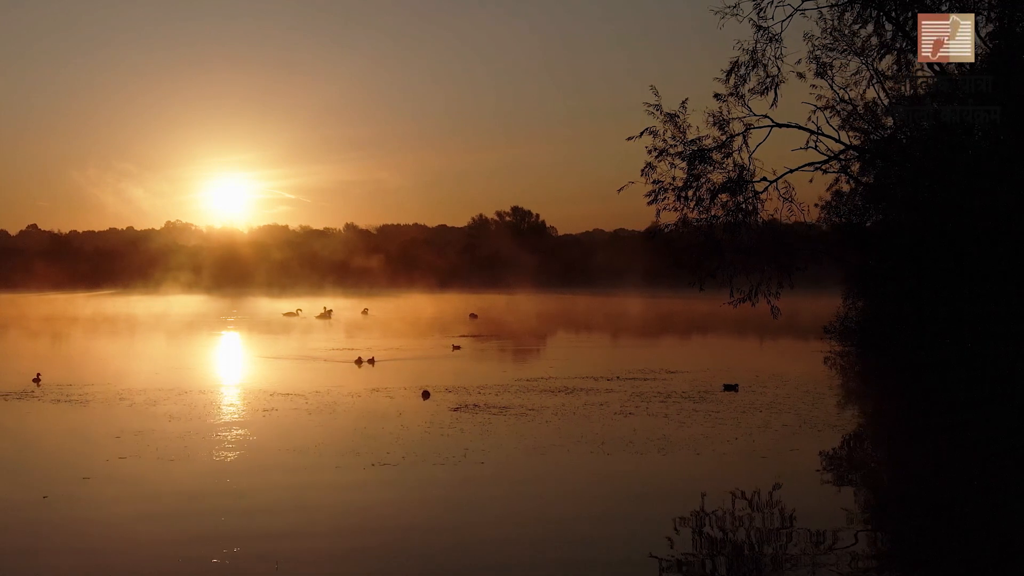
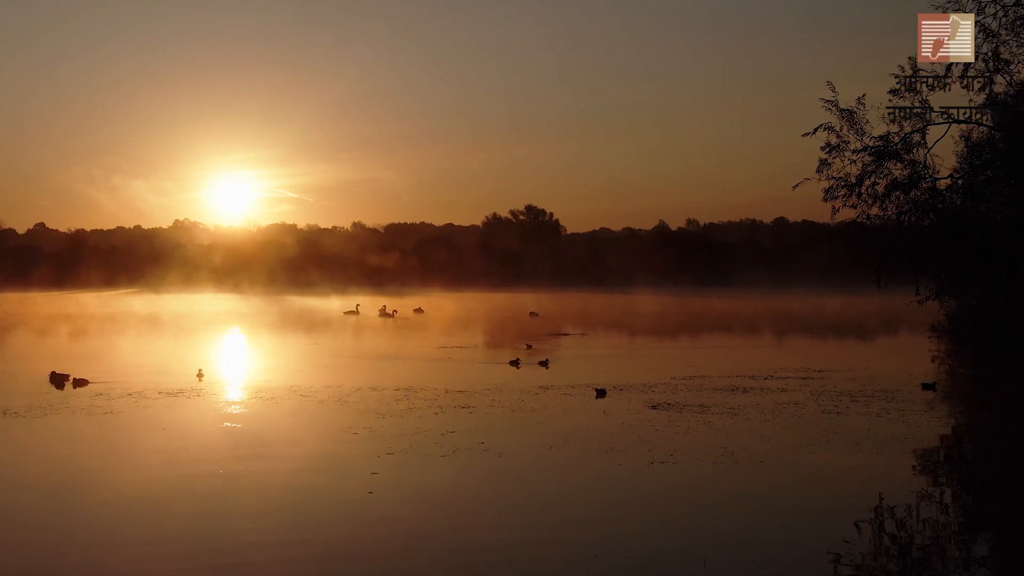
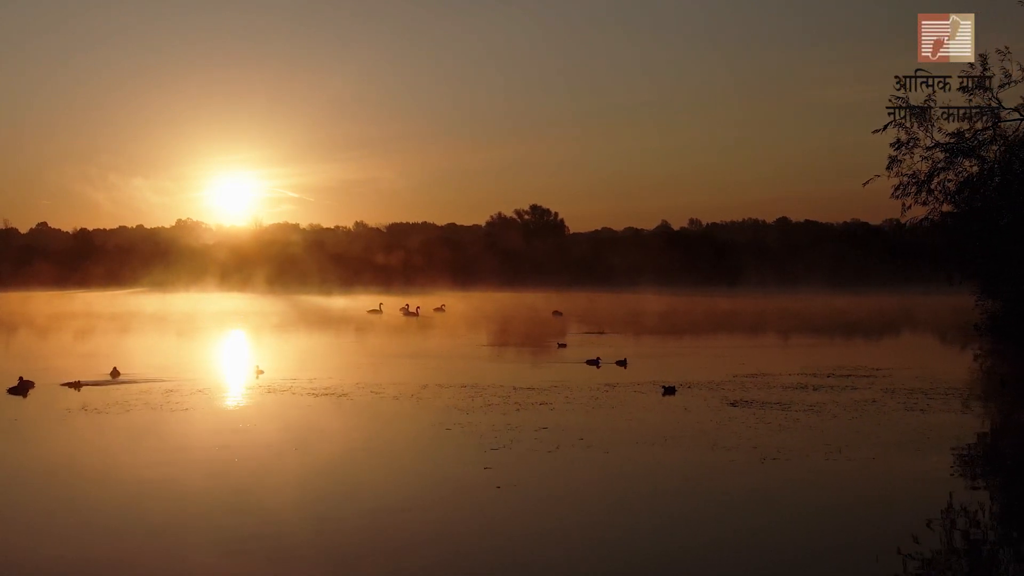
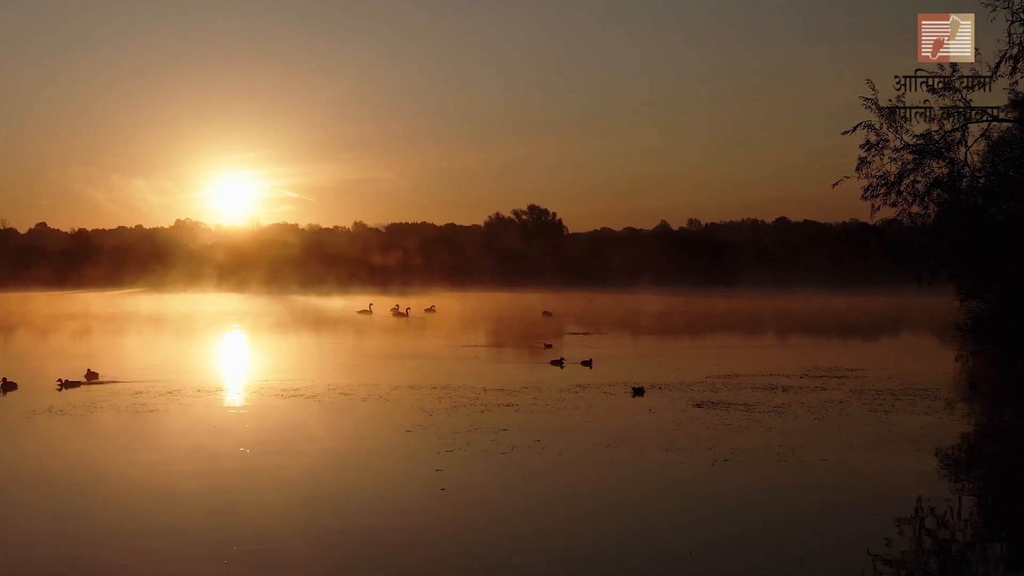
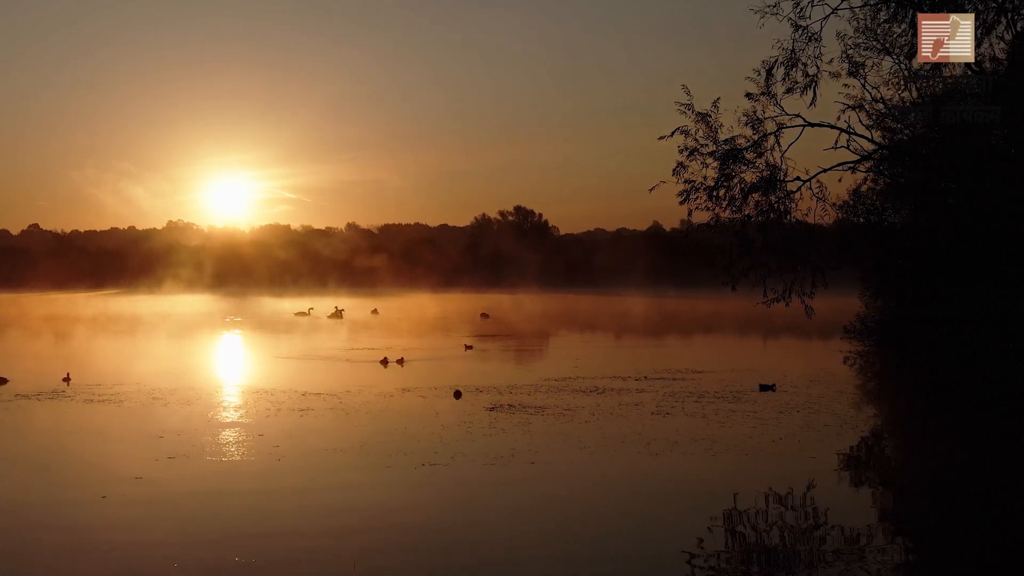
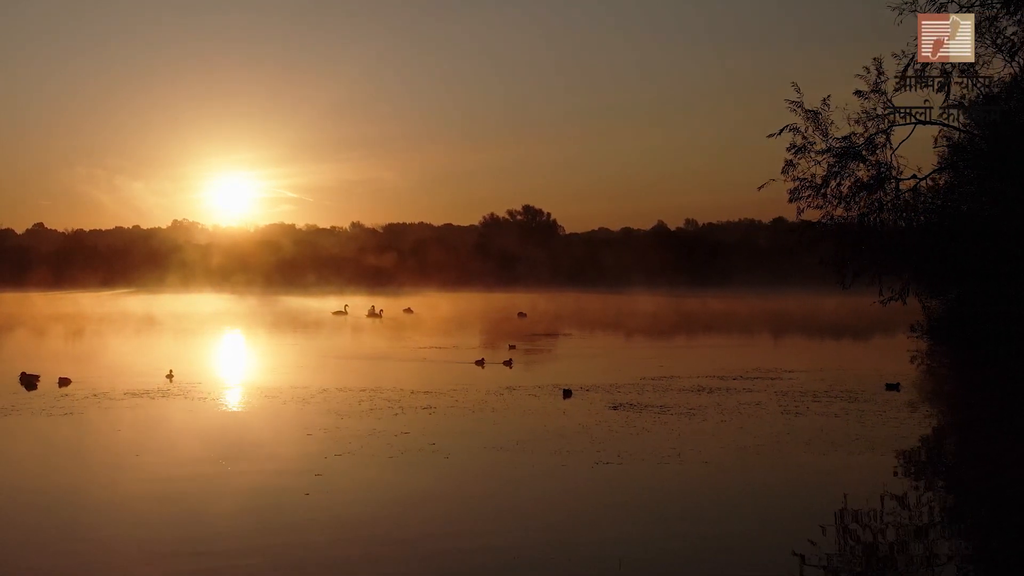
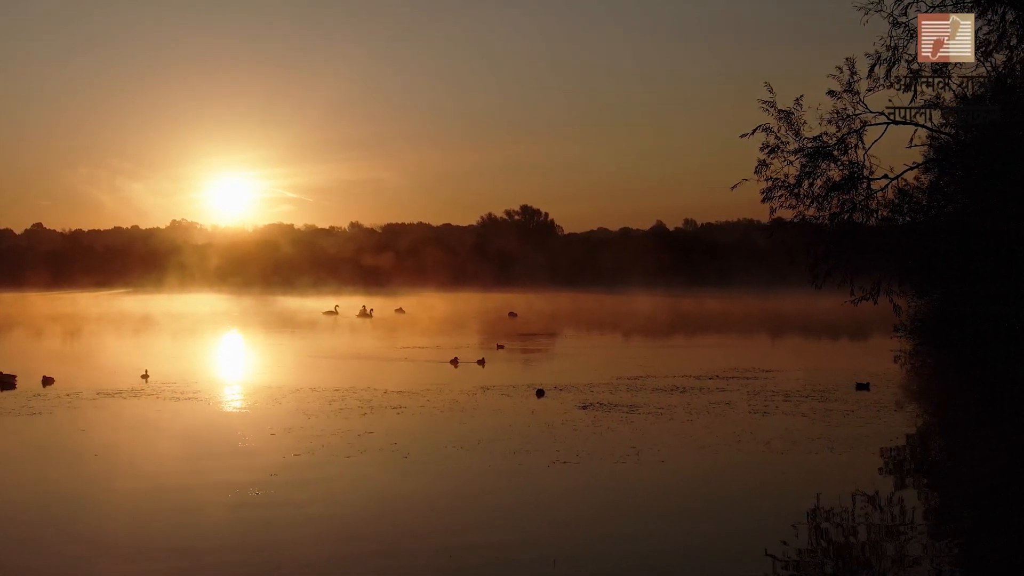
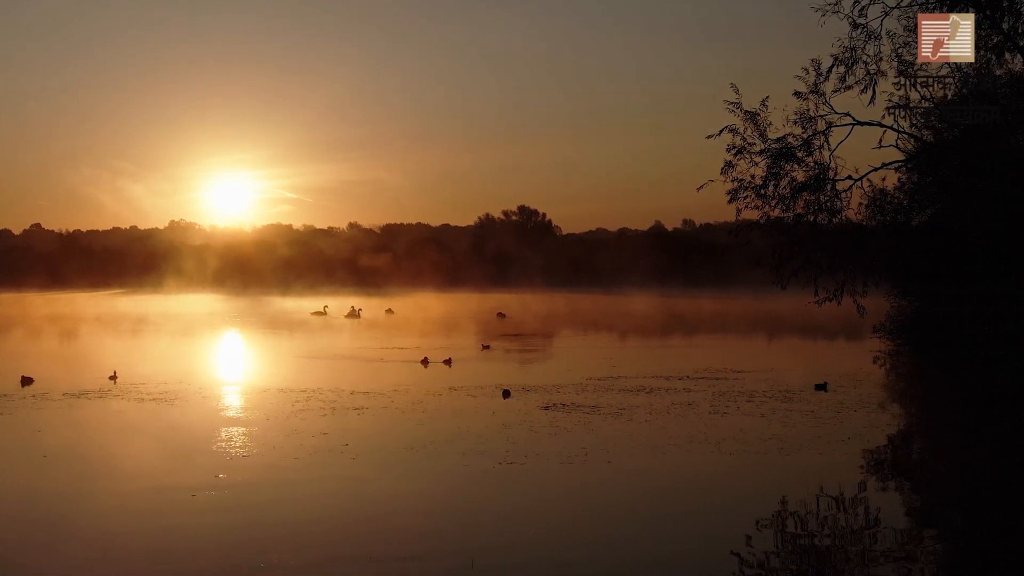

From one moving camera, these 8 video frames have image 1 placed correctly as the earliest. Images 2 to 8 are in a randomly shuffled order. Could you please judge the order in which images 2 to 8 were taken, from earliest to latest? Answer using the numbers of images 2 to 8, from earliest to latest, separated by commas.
5, 8, 7, 6, 2, 4, 3
